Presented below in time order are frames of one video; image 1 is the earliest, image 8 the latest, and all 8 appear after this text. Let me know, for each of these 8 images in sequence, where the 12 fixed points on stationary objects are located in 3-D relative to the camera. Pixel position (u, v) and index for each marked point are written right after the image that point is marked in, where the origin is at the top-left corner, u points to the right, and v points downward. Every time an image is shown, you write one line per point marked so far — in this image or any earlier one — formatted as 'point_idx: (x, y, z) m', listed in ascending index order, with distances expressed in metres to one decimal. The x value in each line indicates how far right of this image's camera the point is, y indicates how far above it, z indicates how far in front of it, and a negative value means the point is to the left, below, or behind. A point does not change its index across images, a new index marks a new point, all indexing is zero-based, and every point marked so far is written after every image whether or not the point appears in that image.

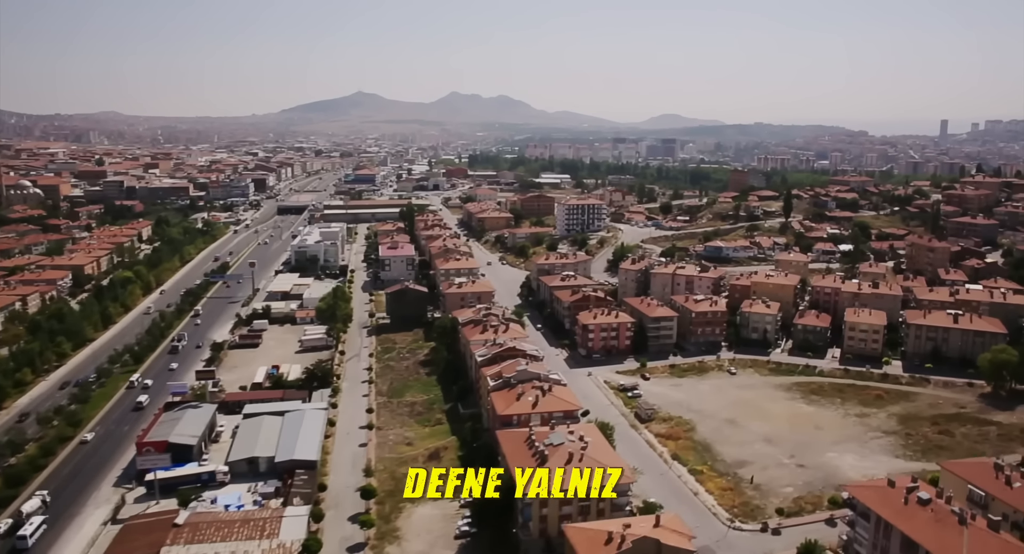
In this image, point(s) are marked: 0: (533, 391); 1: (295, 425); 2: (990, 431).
0: (+0.4, -2.7, +18.2) m
1: (-5.6, -3.8, +19.7) m
2: (+11.7, -3.8, +18.7) m
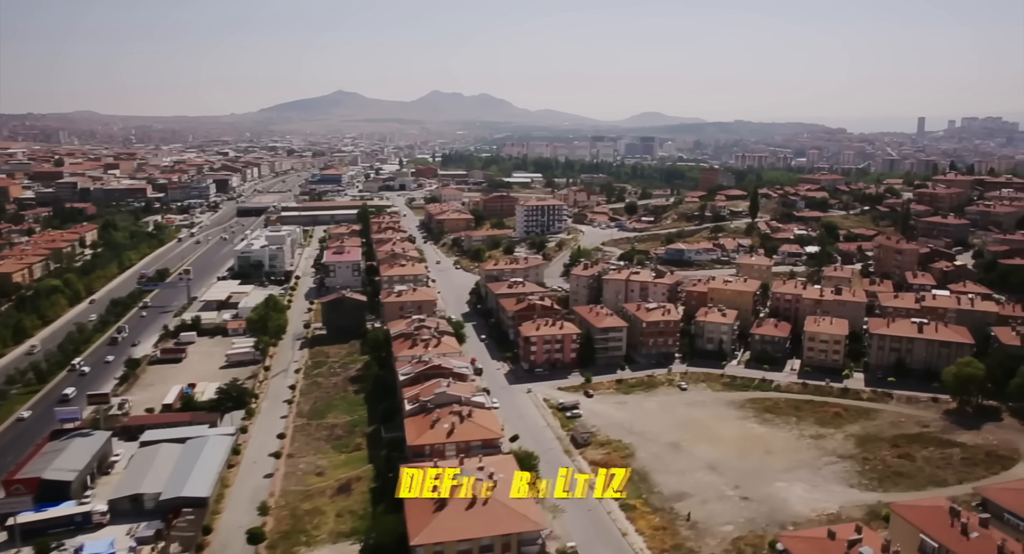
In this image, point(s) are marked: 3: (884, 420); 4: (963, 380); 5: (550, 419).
0: (-1.4, -3.0, +16.4) m
1: (-7.4, -4.1, +17.8) m
2: (+9.9, -4.0, +17.1) m
3: (+9.4, -3.6, +19.2) m
4: (+11.3, -2.6, +19.2) m
5: (+1.0, -3.7, +19.8) m
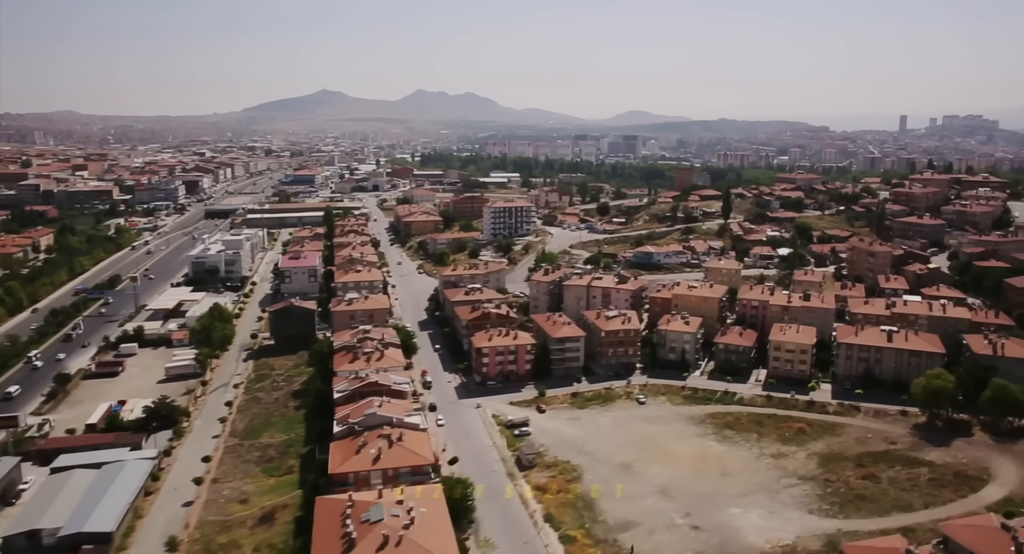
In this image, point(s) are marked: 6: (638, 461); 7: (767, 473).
0: (-2.7, -3.3, +15.1) m
1: (-8.7, -4.4, +16.4) m
2: (+8.6, -4.1, +16.0) m
3: (+8.0, -3.8, +18.1) m
4: (+10.0, -2.8, +18.2) m
5: (-0.4, -3.9, +18.6) m
6: (+2.8, -4.1, +17.1) m
7: (+5.5, -4.2, +16.5) m
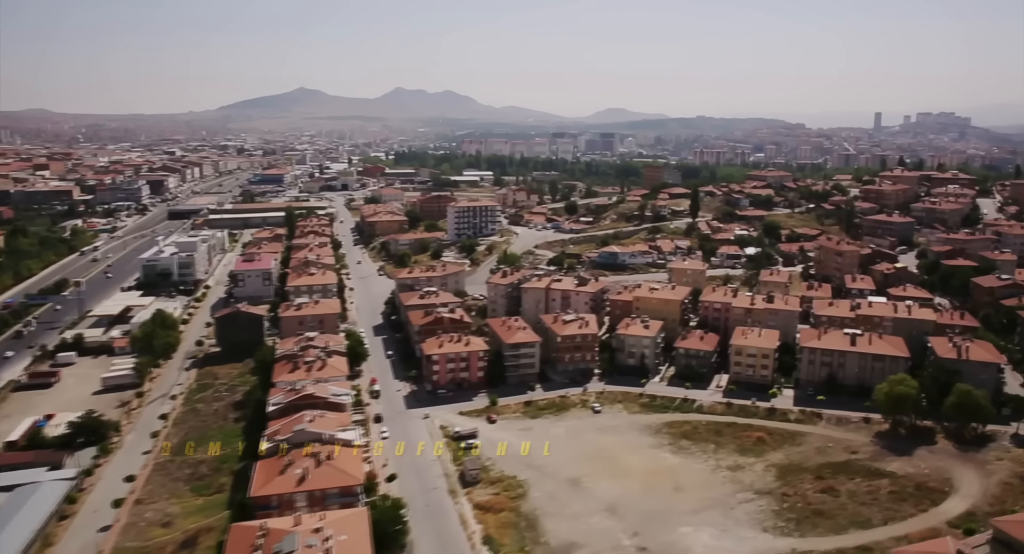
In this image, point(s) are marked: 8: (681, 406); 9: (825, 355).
0: (-3.8, -3.4, +14.1) m
1: (-9.9, -4.6, +15.3) m
2: (+7.4, -4.2, +15.3) m
3: (+6.8, -3.8, +17.4) m
4: (+8.7, -2.8, +17.5) m
5: (-1.6, -4.0, +17.7) m
6: (+1.6, -4.2, +16.2) m
7: (+4.3, -4.3, +15.7) m
8: (+4.4, -3.3, +19.9) m
9: (+8.2, -2.0, +20.0) m
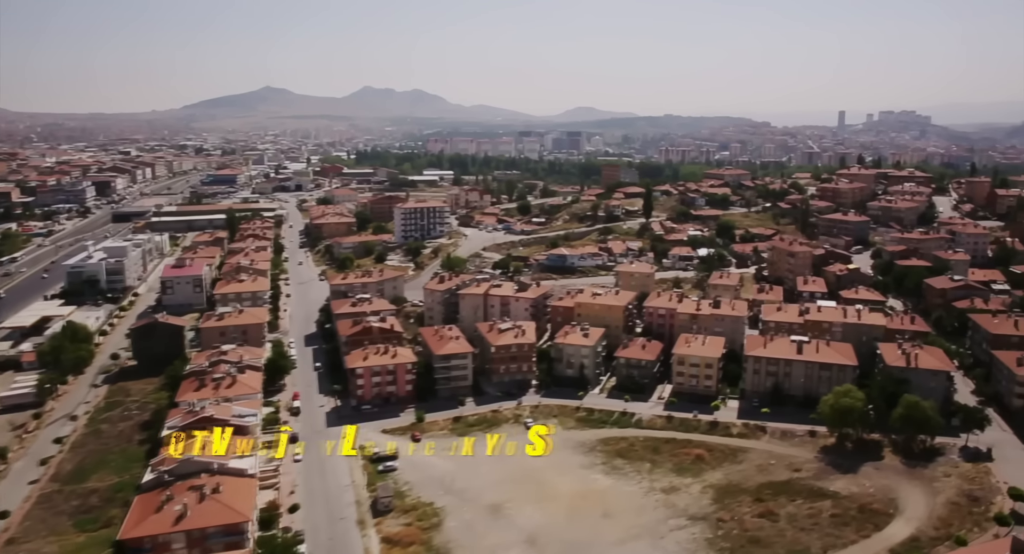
0: (-5.4, -3.6, +12.6) m
1: (-11.5, -4.8, +13.6) m
2: (+5.8, -4.3, +14.3) m
3: (+5.1, -4.0, +16.3) m
4: (+7.1, -2.9, +16.4) m
5: (-3.3, -4.3, +16.3) m
6: (0.0, -4.4, +15.0) m
7: (+2.7, -4.4, +14.5) m
8: (+2.6, -3.5, +18.7) m
9: (+6.4, -2.1, +18.9) m
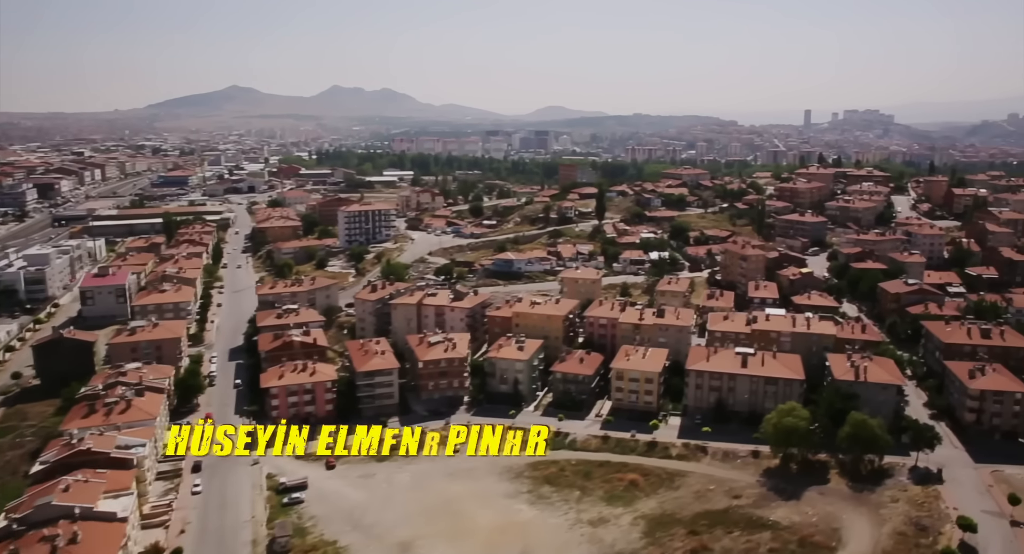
0: (-6.9, -3.9, +11.0) m
1: (-13.0, -5.2, +11.8) m
2: (+4.3, -4.5, +13.1) m
3: (+3.5, -4.2, +15.1) m
4: (+5.4, -3.1, +15.3) m
5: (-4.9, -4.5, +14.8) m
6: (-1.6, -4.7, +13.6) m
7: (+1.1, -4.7, +13.2) m
8: (+0.9, -3.7, +17.4) m
9: (+4.6, -2.3, +17.8) m
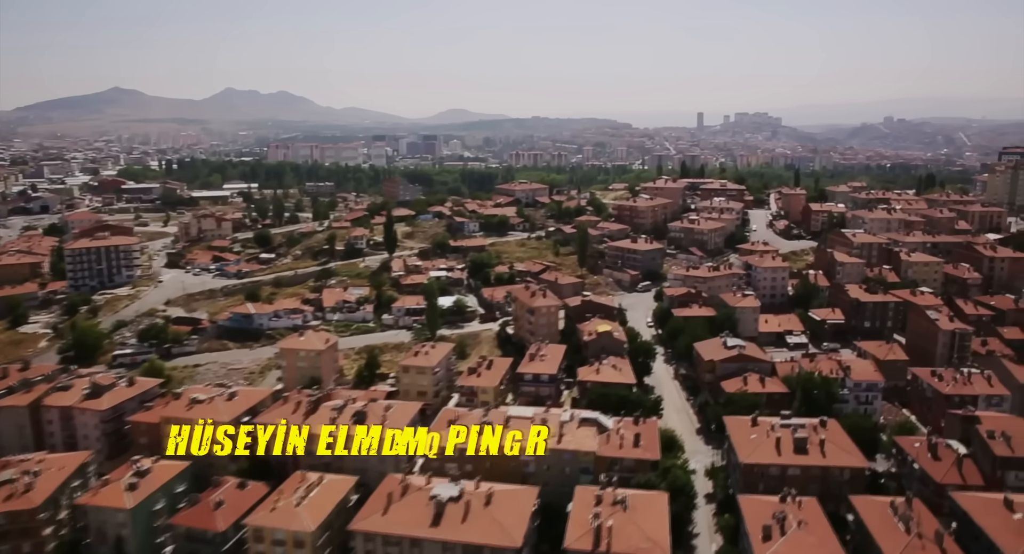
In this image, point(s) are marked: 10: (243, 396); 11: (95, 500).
0: (-12.5, -5.8, +3.4) m
1: (-18.6, -7.2, +3.5) m
2: (-1.6, -6.1, +6.6) m
3: (-2.6, -5.8, +8.6) m
4: (-0.8, -4.7, +9.0) m
5: (-10.9, -6.4, +7.3) m
6: (-7.5, -6.4, +6.5) m
7: (-4.7, -6.4, +6.4) m
8: (-5.5, -5.4, +10.6) m
9: (-1.8, -3.9, +11.4) m
10: (-5.5, -2.5, +15.9) m
11: (-6.9, -3.7, +12.7) m
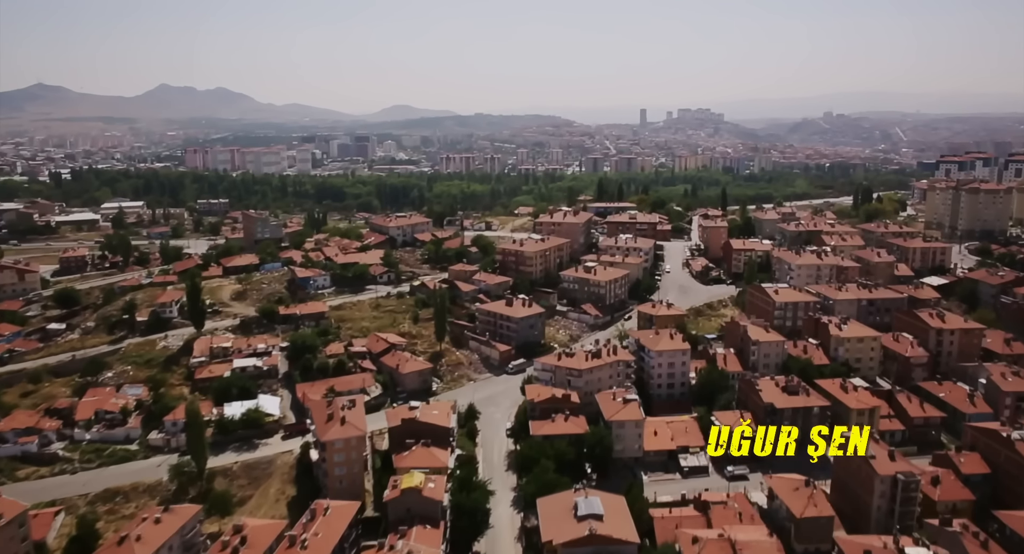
0: (-15.4, -8.5, -3.1) m
1: (-21.5, -10.1, -3.4) m
2: (-4.8, -8.6, +0.8) m
3: (-5.9, -8.3, +2.6) m
4: (-4.1, -7.1, +3.2) m
5: (-14.1, -9.0, +0.9) m
6: (-10.6, -9.0, +0.3) m
7: (-7.9, -8.9, +0.4) m
8: (-8.9, -7.9, +4.5) m
9: (-5.3, -6.4, +5.5) m
10: (-9.3, -4.9, +9.7) m
11: (-10.5, -6.3, +6.5) m
